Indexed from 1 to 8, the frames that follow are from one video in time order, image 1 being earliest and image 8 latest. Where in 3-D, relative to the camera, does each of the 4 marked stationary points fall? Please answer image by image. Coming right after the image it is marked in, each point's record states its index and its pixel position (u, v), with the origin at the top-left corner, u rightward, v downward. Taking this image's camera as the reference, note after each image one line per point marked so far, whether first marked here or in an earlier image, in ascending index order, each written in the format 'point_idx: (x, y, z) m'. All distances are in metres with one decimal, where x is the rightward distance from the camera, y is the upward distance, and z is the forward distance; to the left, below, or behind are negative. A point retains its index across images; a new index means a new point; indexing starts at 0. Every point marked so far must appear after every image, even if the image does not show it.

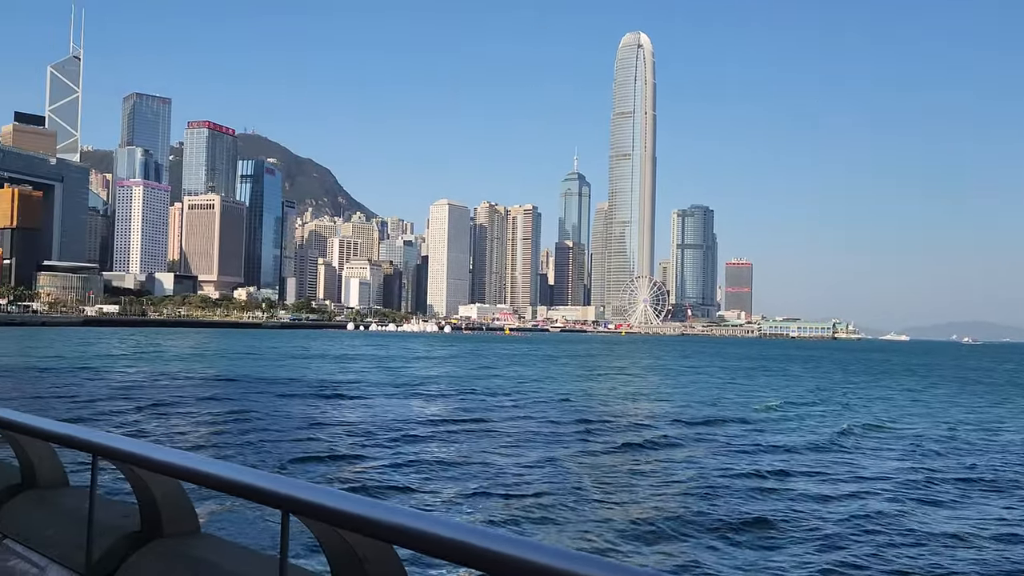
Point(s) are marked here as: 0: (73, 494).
0: (-9.0, -4.2, +18.9) m
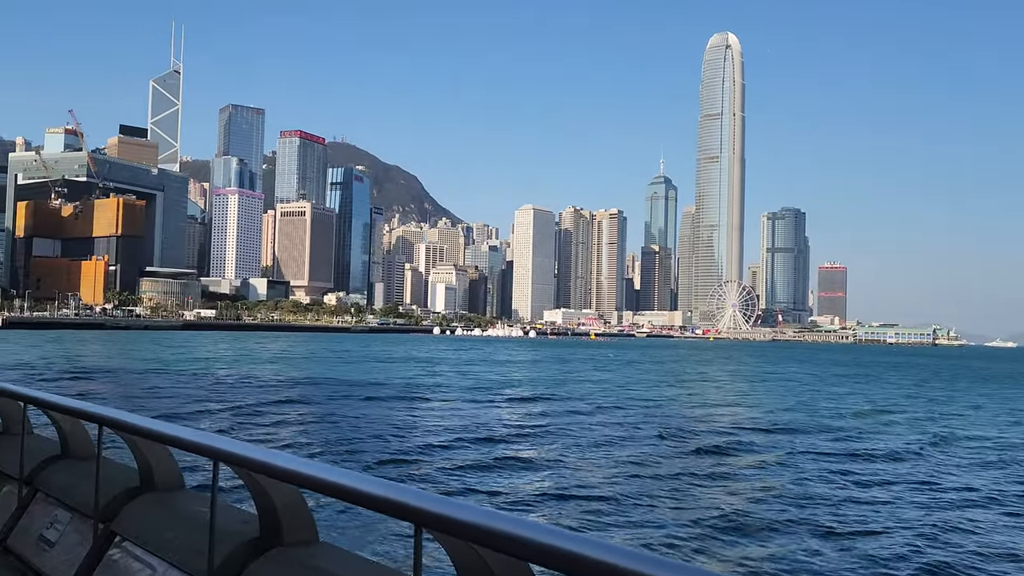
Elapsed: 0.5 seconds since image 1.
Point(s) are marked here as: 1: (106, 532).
0: (-6.7, -4.4, +19.1) m
1: (-8.7, -5.2, +19.7) m
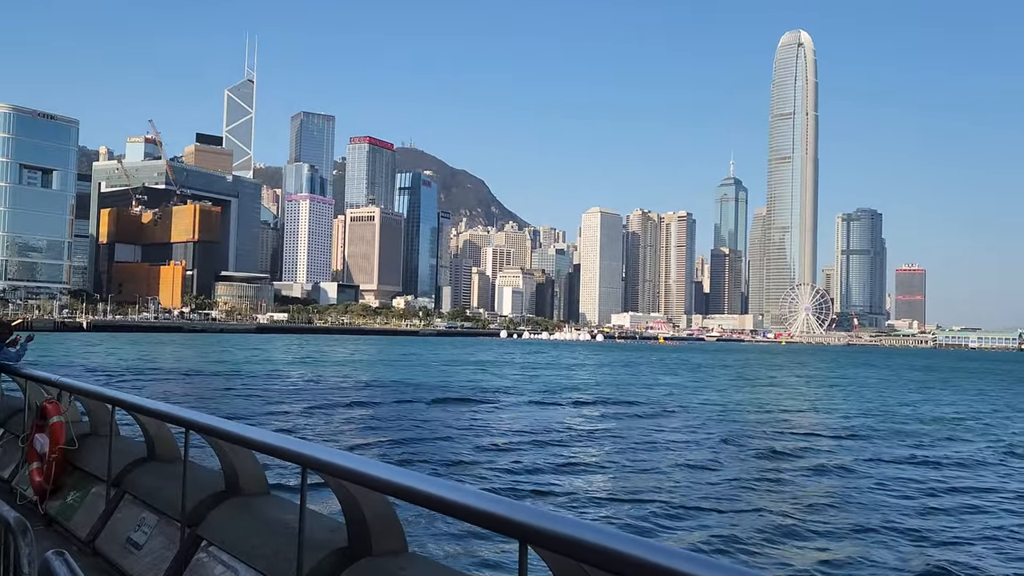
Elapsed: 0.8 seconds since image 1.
0: (-4.9, -4.4, +19.0) m
1: (-6.9, -5.3, +19.7) m
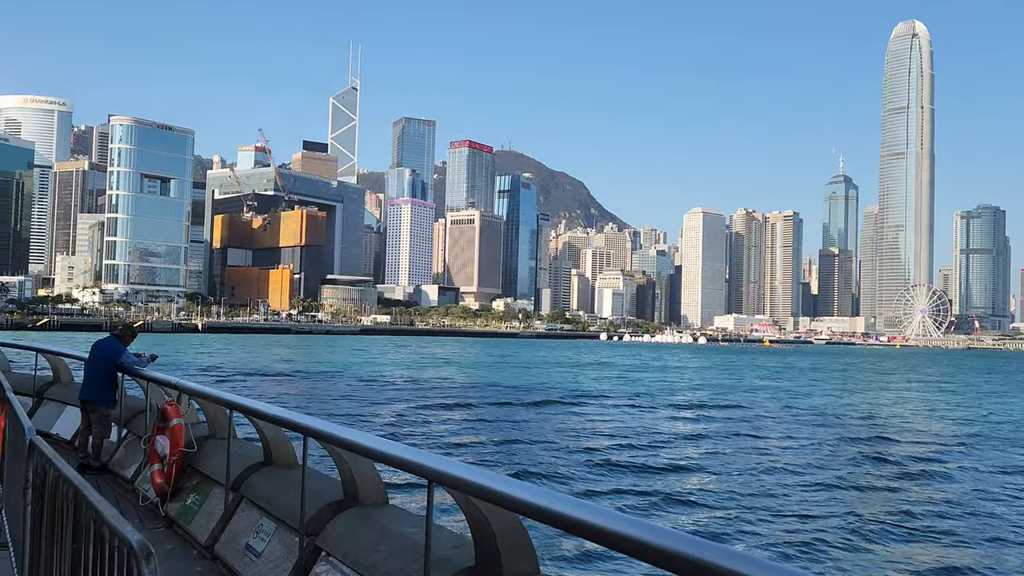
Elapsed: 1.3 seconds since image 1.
0: (-2.3, -4.5, +18.2) m
1: (-4.2, -5.4, +19.2) m
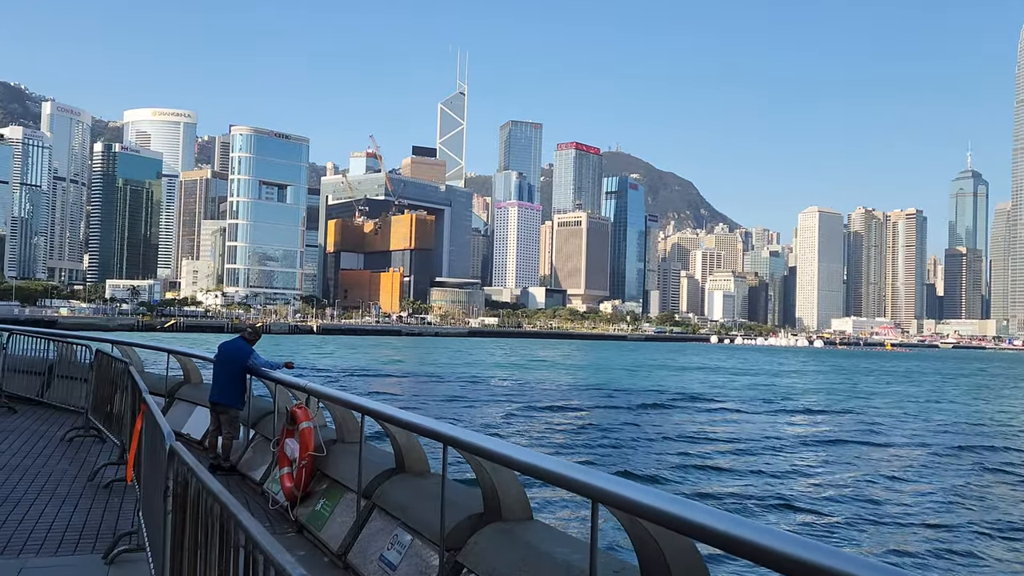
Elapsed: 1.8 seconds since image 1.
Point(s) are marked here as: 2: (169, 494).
0: (+0.6, -4.5, +16.9) m
1: (-1.2, -5.4, +18.1) m
2: (-5.6, -3.4, +15.1) m
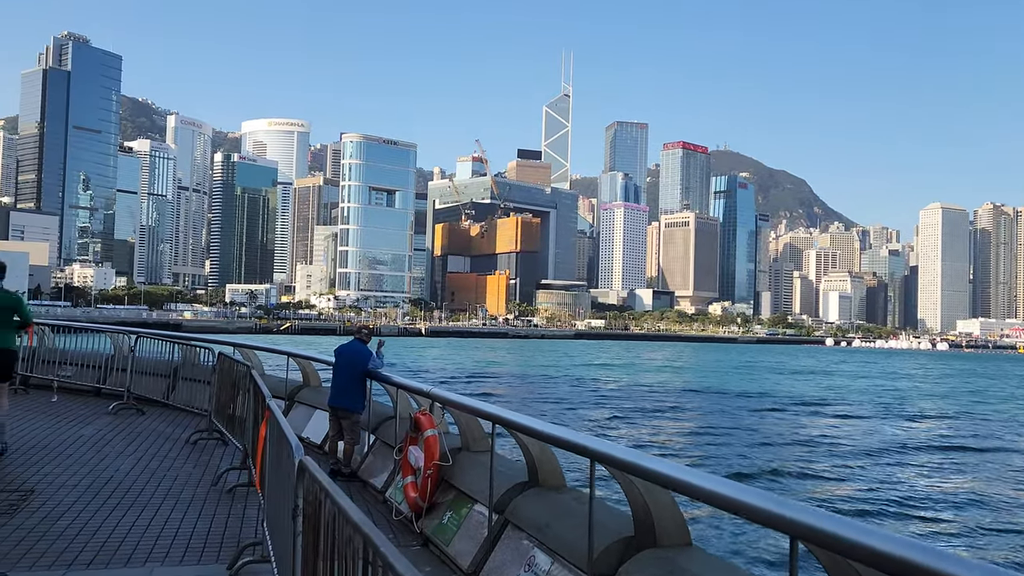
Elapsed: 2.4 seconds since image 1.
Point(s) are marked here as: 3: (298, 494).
0: (+3.2, -4.4, +14.9) m
1: (+1.5, -5.3, +16.3) m
2: (-3.2, -3.4, +13.8) m
3: (-3.1, -3.1, +13.6) m
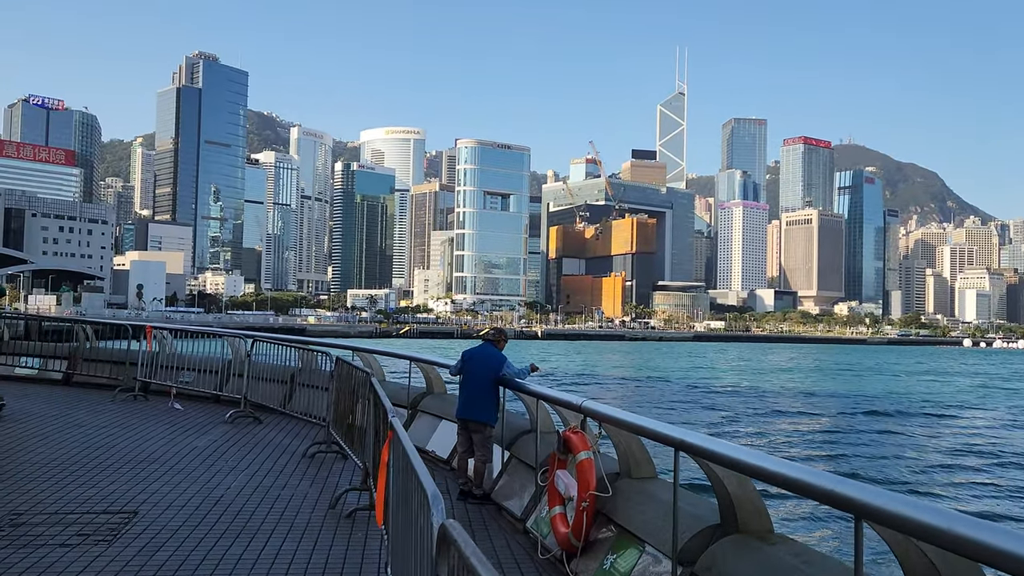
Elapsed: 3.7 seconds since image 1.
0: (+5.7, -4.1, +9.5) m
1: (+4.3, -5.0, +11.1) m
2: (-0.7, -3.2, +9.2) m
3: (-0.7, -2.8, +9.1) m
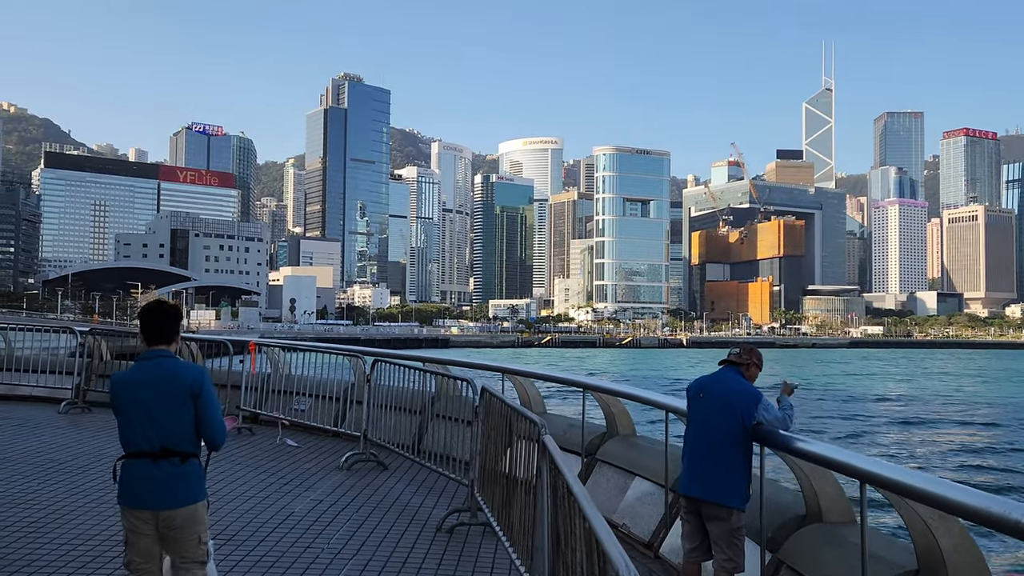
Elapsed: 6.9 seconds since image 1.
0: (+7.7, -3.6, -3.9) m
1: (+6.6, -4.6, -2.1) m
2: (+1.3, -2.8, -3.2) m
3: (+1.3, -2.4, -3.3) m
